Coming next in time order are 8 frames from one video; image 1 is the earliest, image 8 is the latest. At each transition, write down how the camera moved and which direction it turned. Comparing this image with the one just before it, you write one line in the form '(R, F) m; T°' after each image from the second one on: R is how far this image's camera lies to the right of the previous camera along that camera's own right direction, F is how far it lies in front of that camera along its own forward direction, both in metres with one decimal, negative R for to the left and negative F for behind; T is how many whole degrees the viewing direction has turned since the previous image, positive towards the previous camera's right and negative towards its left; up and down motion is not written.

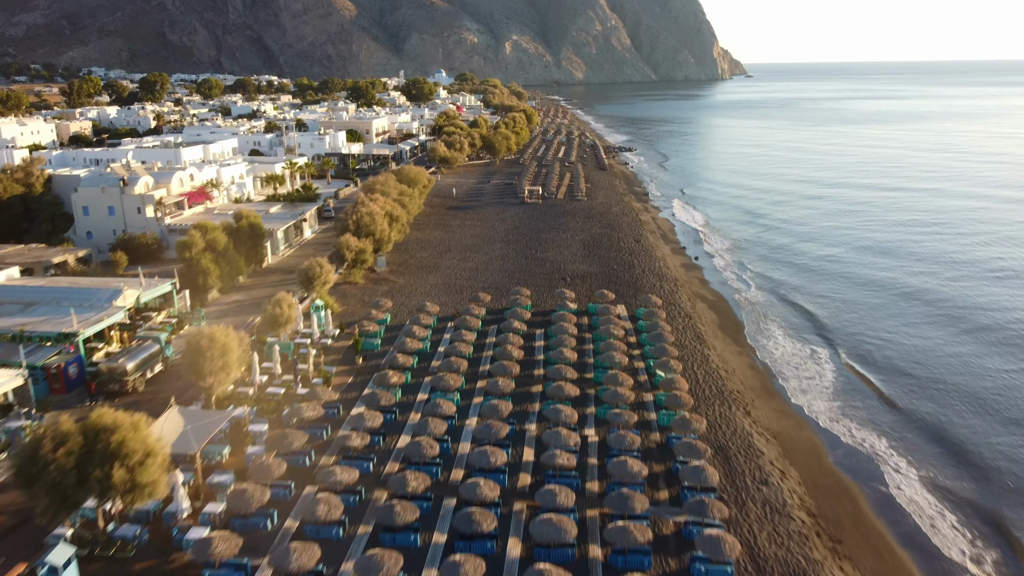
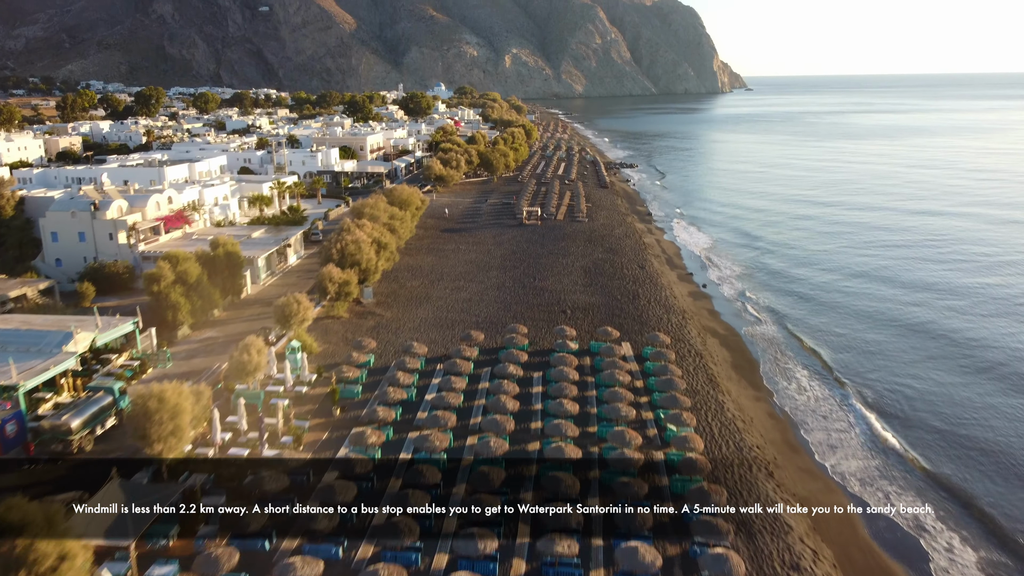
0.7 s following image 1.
(+0.2, +2.3) m; 0°
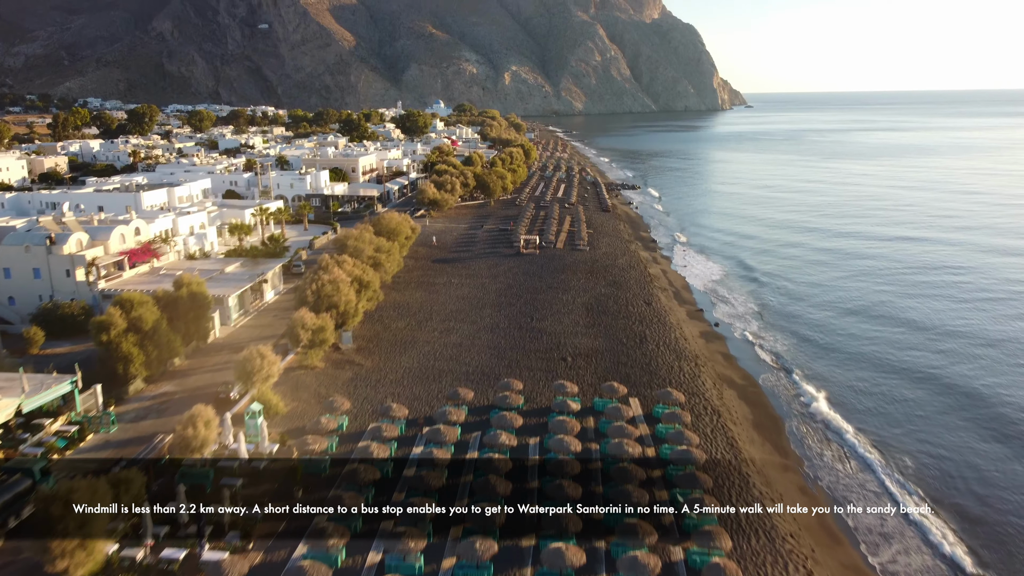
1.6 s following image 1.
(+0.2, +3.0) m; 0°
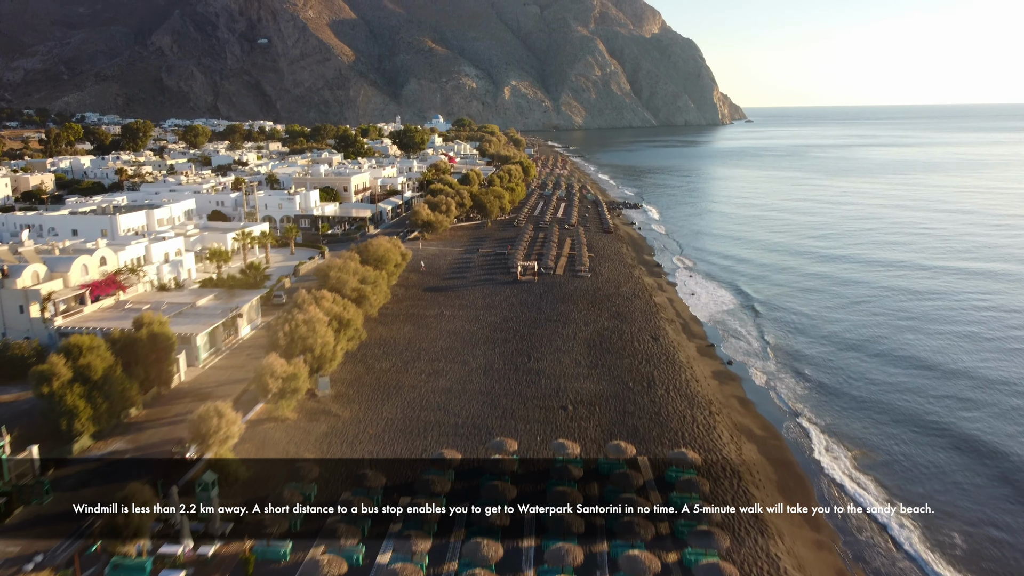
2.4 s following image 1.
(+0.2, +2.7) m; 0°
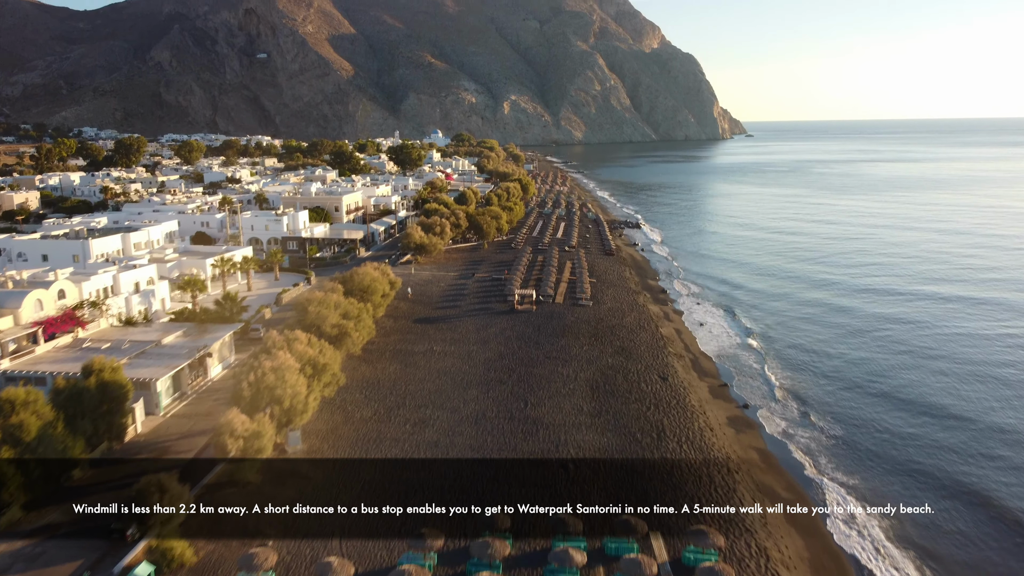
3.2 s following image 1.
(+0.2, +2.8) m; 0°
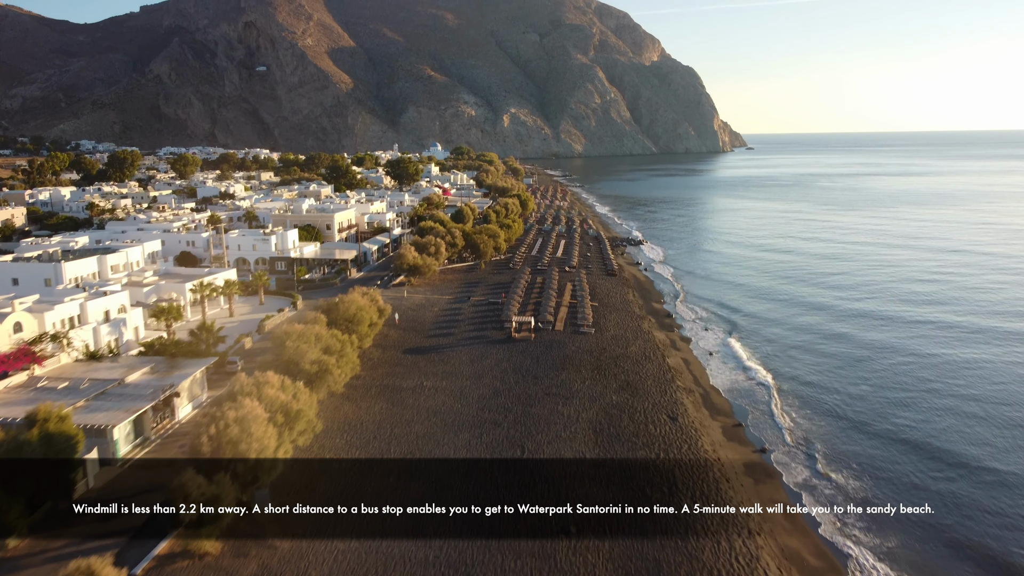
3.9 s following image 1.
(+0.1, +2.5) m; 0°
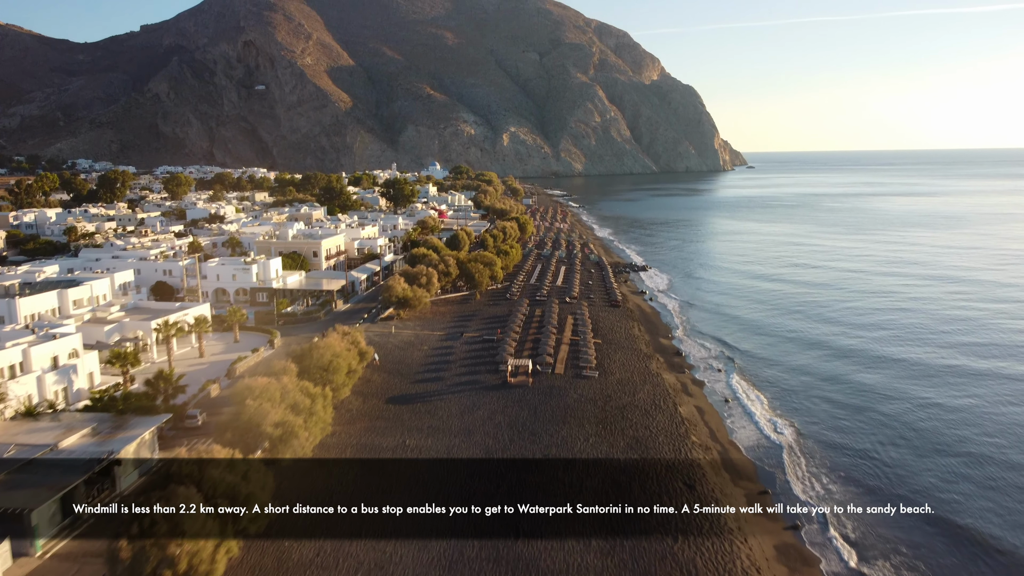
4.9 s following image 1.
(+0.2, +3.5) m; 0°
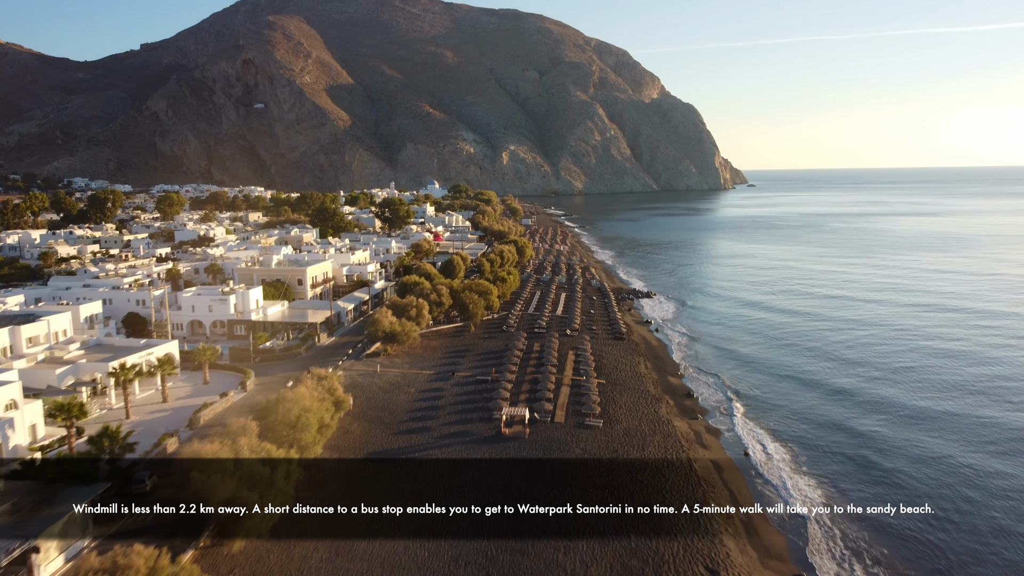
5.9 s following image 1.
(+0.2, +3.5) m; 0°
